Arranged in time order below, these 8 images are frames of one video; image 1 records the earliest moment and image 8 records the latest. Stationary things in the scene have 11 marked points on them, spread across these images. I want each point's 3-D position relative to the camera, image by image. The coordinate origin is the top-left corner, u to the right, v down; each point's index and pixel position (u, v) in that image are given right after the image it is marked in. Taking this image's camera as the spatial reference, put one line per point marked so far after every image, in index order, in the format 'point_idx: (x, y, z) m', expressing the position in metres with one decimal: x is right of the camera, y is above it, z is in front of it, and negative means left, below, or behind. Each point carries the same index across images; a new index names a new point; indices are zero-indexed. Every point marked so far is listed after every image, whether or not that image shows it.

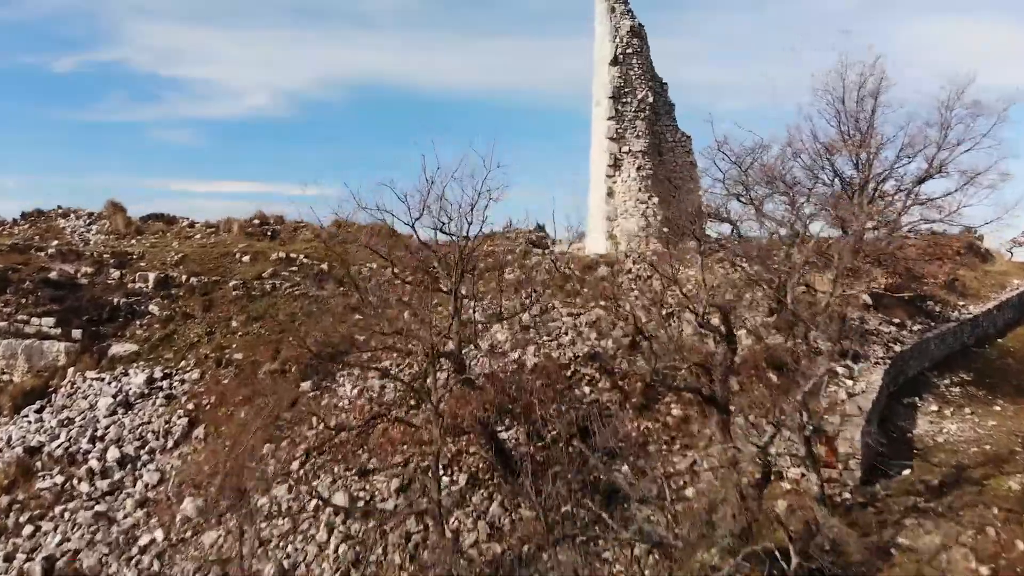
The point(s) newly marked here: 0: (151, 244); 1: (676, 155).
0: (-6.4, +0.8, +12.3) m
1: (+3.6, +3.0, +15.2) m
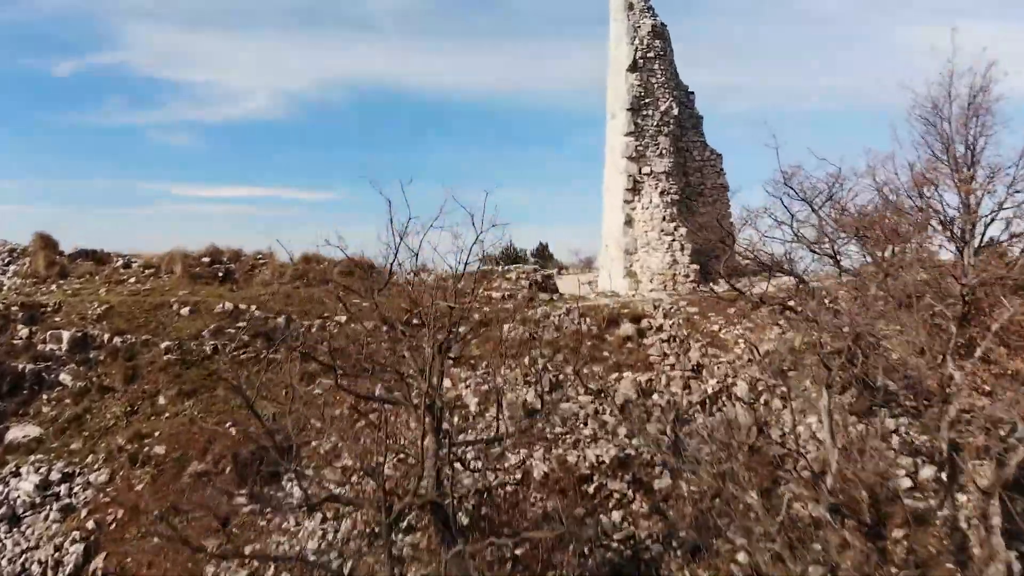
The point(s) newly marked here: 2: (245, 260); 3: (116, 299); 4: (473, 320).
0: (-6.4, 0.0, +10.1) m
1: (+3.6, +2.1, +13.0) m
2: (-4.5, +0.4, +11.5) m
3: (-5.6, -0.2, +9.8) m
4: (-0.5, -0.4, +9.3) m
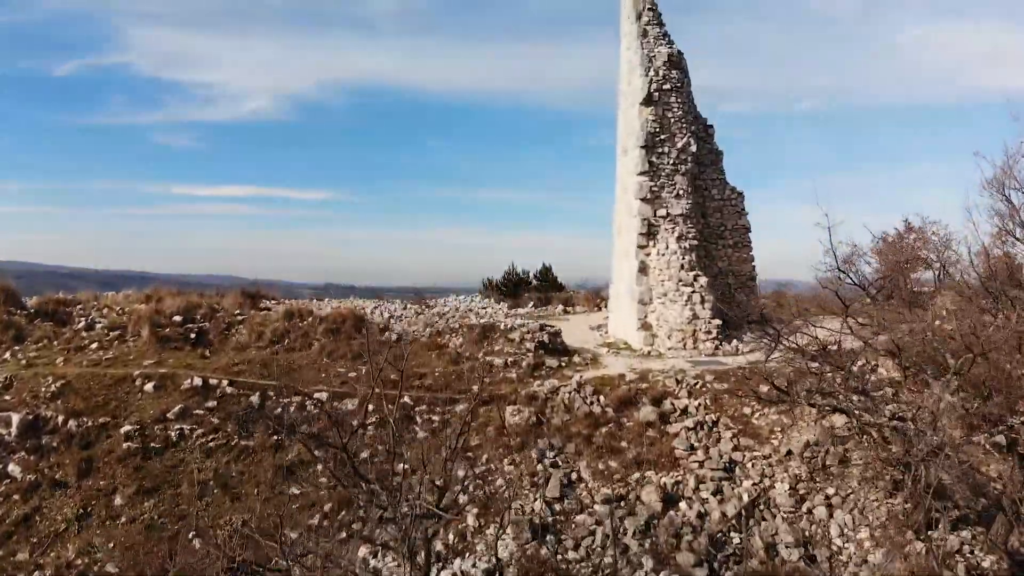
0: (-6.4, -1.0, +9.1) m
1: (+3.7, +1.3, +11.9) m
2: (-4.4, -0.5, +10.4) m
3: (-5.6, -1.1, +8.8) m
4: (-0.5, -1.3, +8.3) m
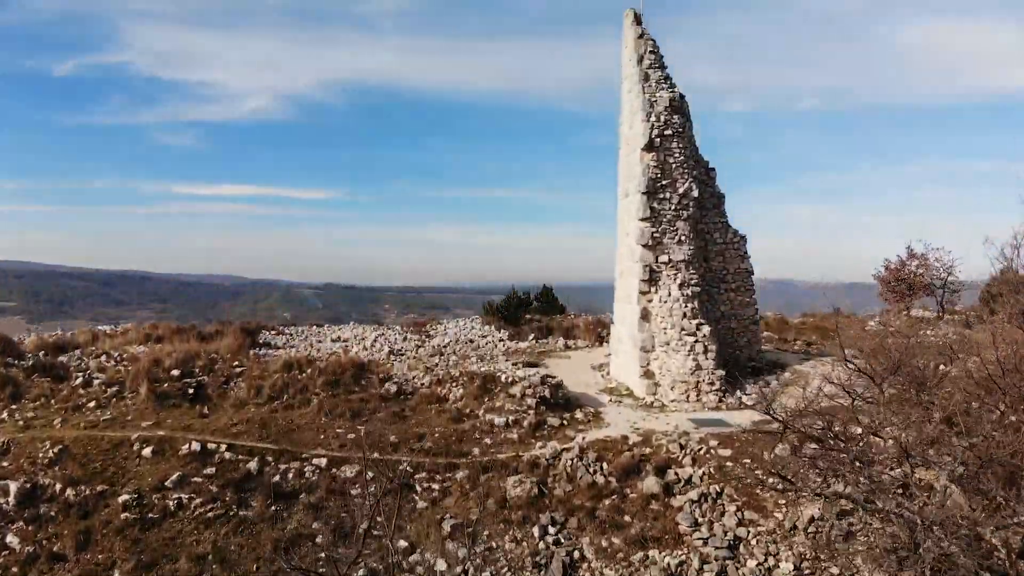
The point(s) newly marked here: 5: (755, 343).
0: (-6.3, -1.7, +9.0) m
1: (+3.7, +0.5, +11.9) m
2: (-4.4, -1.3, +10.4) m
3: (-5.6, -1.8, +8.7) m
4: (-0.5, -2.1, +8.2) m
5: (+4.2, -1.0, +12.0) m
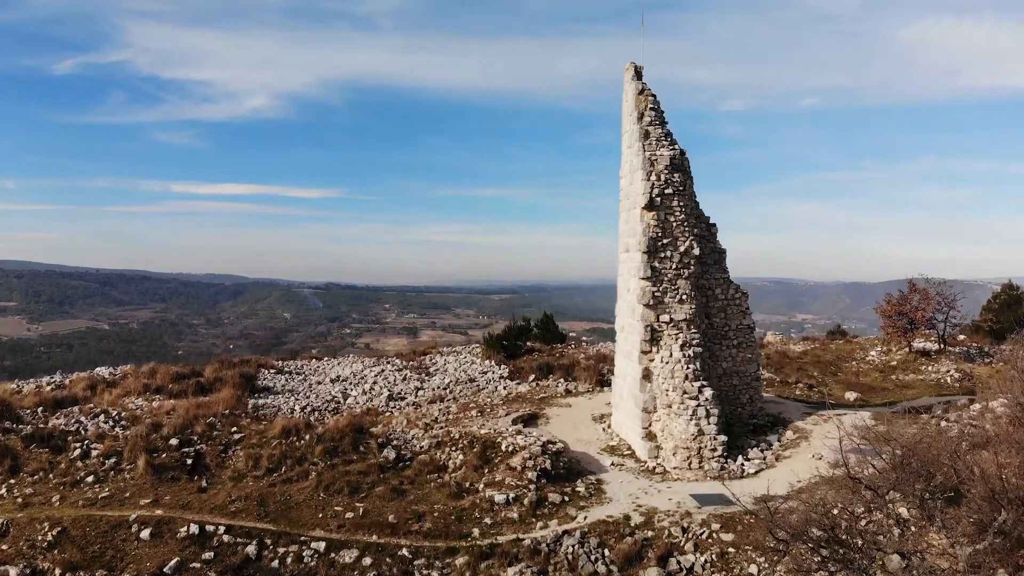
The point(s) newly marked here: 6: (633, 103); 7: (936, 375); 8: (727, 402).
0: (-6.3, -2.7, +8.9) m
1: (+3.7, -0.5, +11.8) m
2: (-4.4, -2.2, +10.3) m
3: (-5.6, -2.8, +8.6) m
4: (-0.5, -3.1, +8.2) m
5: (+4.2, -1.9, +11.9) m
6: (+2.1, +3.2, +12.0) m
7: (+11.3, -2.3, +18.4) m
8: (+3.7, -1.9, +11.8) m
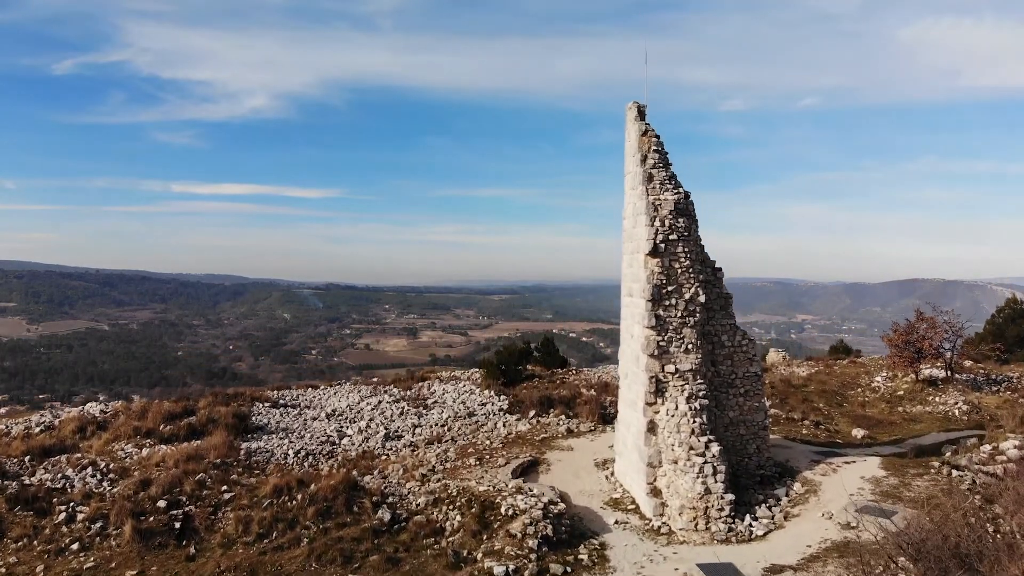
0: (-6.3, -3.5, +8.6) m
1: (+3.7, -1.3, +11.4) m
2: (-4.4, -3.0, +10.0) m
3: (-5.6, -3.6, +8.3) m
4: (-0.5, -3.9, +7.8) m
5: (+4.2, -2.7, +11.6) m
6: (+2.1, +2.4, +11.6) m
7: (+11.3, -3.1, +18.1) m
8: (+3.7, -2.7, +11.4) m
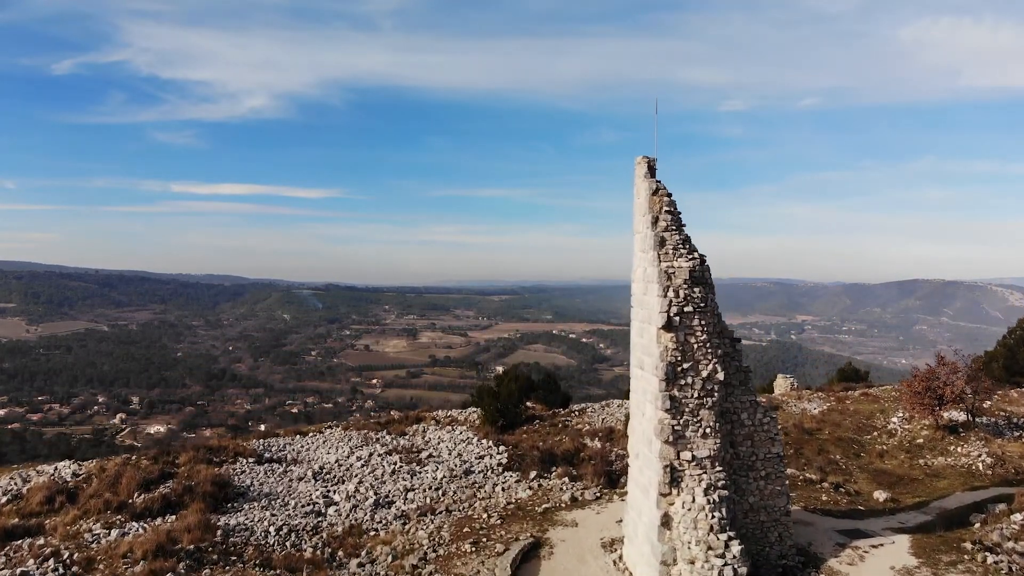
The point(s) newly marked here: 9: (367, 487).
0: (-6.3, -4.6, +7.6) m
1: (+3.7, -2.4, +10.5) m
2: (-4.4, -4.2, +9.0) m
3: (-5.6, -4.7, +7.4) m
4: (-0.5, -5.0, +6.9) m
5: (+4.2, -3.8, +10.6) m
6: (+2.1, +1.3, +10.7) m
7: (+11.3, -4.2, +17.1) m
8: (+3.7, -3.8, +10.5) m
9: (-3.0, -4.1, +14.4) m
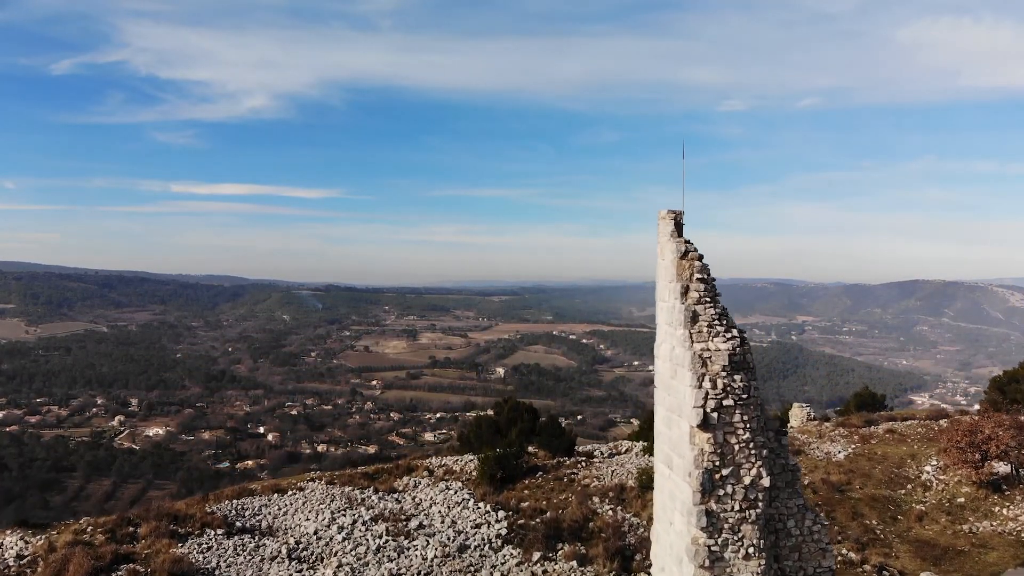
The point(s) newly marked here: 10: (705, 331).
0: (-6.3, -5.7, +5.9) m
1: (+3.7, -3.5, +8.8) m
2: (-4.4, -5.2, +7.3) m
3: (-5.5, -5.8, +5.7) m
4: (-0.4, -6.0, +5.2) m
5: (+4.2, -4.9, +9.0) m
6: (+2.1, +0.2, +9.0) m
7: (+11.3, -5.3, +15.4) m
8: (+3.7, -4.9, +8.8) m
9: (-3.0, -5.2, +12.7) m
10: (+2.4, -0.6, +8.5) m
